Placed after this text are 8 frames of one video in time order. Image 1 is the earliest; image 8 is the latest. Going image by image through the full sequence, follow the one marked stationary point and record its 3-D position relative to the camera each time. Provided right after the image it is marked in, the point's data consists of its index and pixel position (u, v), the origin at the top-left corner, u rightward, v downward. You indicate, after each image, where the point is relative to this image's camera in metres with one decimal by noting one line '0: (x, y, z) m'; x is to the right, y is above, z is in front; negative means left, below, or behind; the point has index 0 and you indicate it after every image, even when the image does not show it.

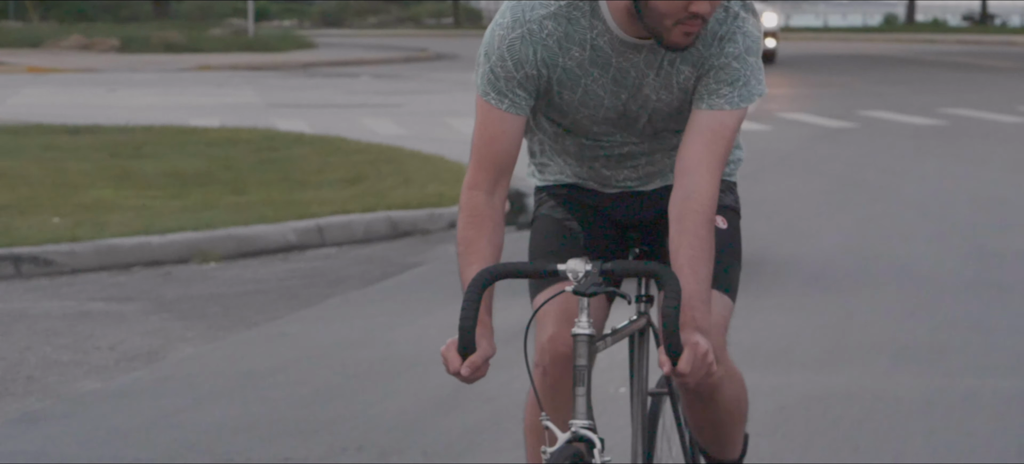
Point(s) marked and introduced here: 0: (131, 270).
0: (-1.7, -0.2, +7.0) m
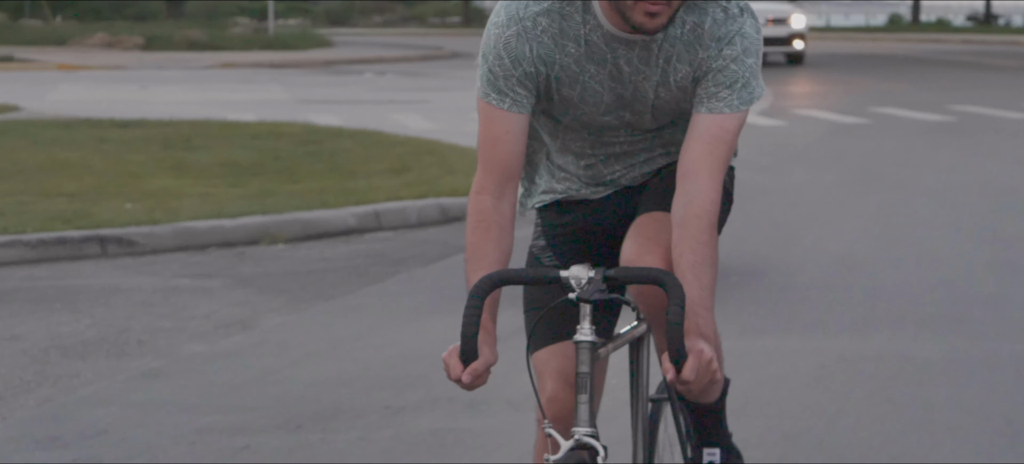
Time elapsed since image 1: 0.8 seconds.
0: (-1.5, -0.1, +7.5) m
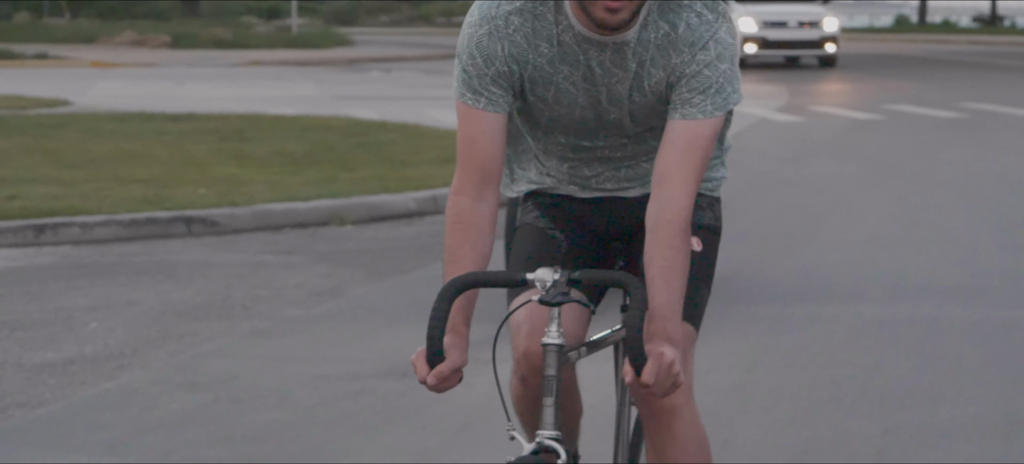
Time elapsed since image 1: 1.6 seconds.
0: (-1.2, 0.0, +8.1) m
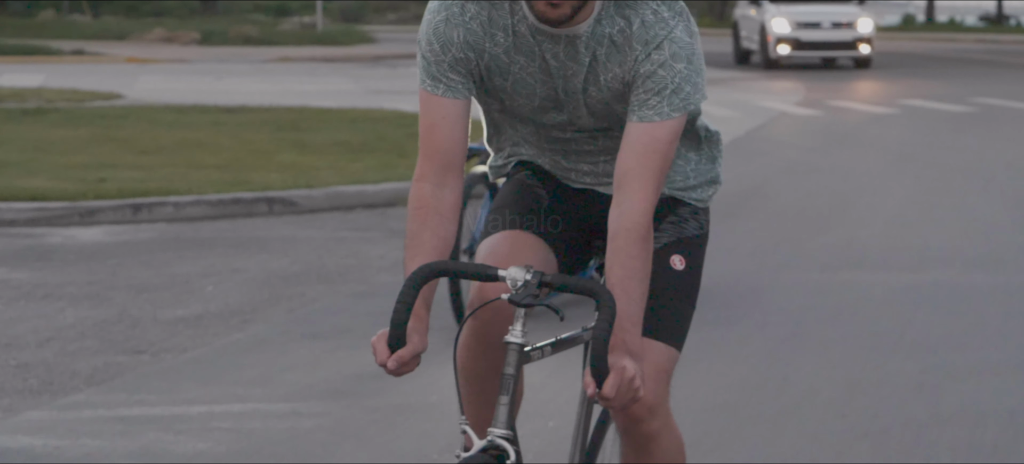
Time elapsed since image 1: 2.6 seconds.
0: (-0.9, +0.1, +8.9) m
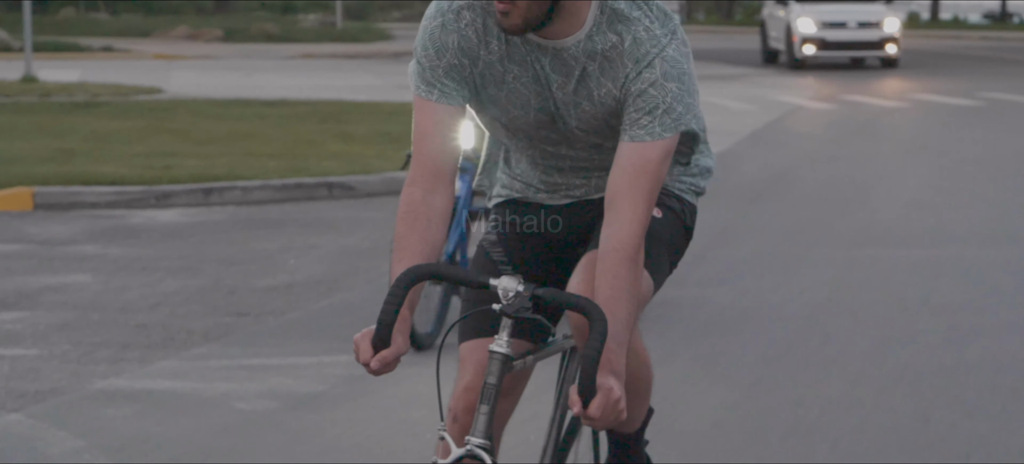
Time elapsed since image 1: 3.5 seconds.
0: (-0.6, +0.2, +9.5) m
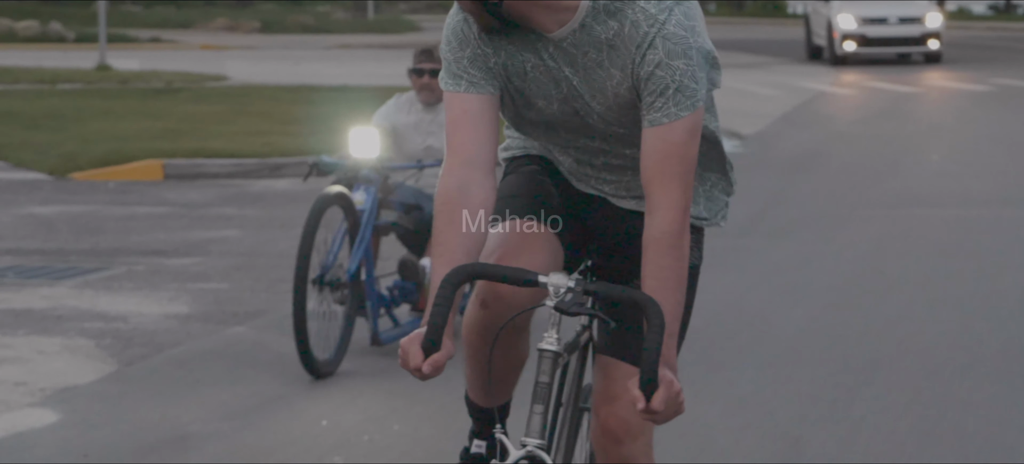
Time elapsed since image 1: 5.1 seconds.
0: (-0.2, +0.4, +10.7) m
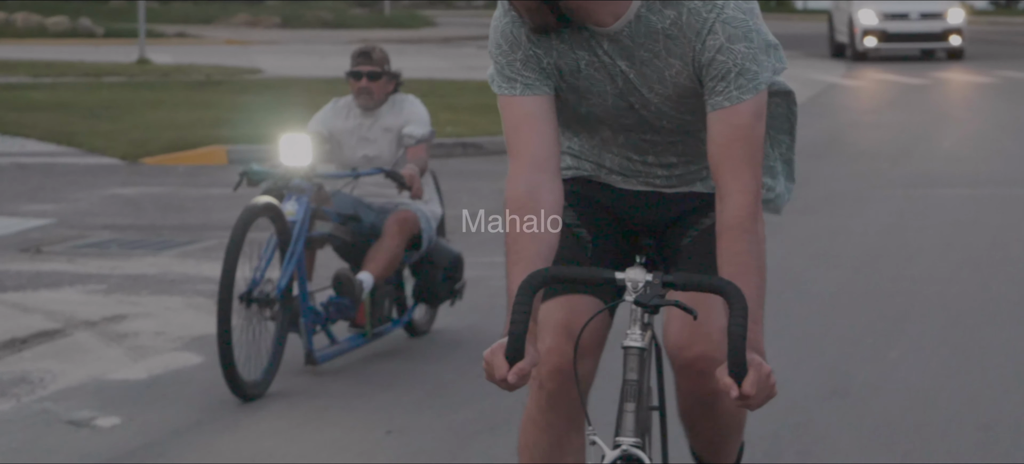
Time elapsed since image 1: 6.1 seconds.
0: (+0.1, +0.6, +11.4) m
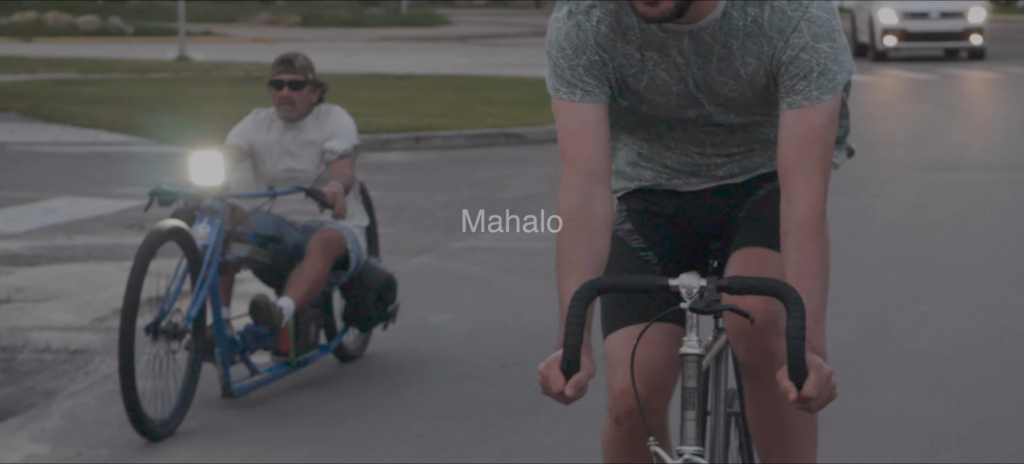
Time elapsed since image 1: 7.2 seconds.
0: (+0.4, +0.7, +12.2) m
